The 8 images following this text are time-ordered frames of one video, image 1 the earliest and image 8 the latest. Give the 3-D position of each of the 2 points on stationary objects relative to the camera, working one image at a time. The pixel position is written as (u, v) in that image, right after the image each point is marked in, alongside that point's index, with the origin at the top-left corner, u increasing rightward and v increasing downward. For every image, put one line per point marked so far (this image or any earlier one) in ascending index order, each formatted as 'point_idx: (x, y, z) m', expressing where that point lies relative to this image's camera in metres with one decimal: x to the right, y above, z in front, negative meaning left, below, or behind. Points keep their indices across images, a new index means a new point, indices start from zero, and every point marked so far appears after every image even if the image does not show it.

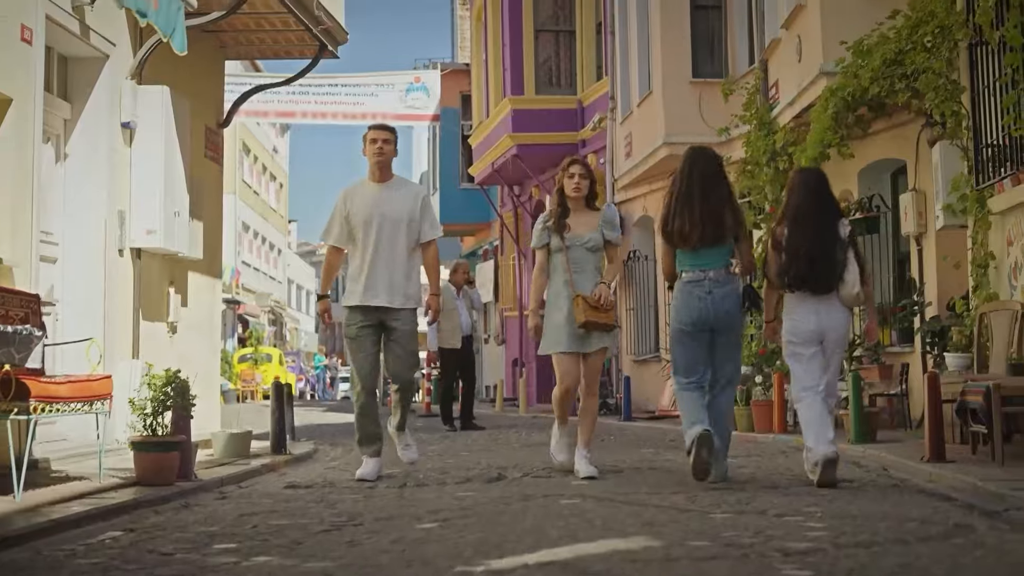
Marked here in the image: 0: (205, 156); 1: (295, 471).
0: (-2.7, +1.2, +13.6) m
1: (-1.6, -1.3, +10.9) m
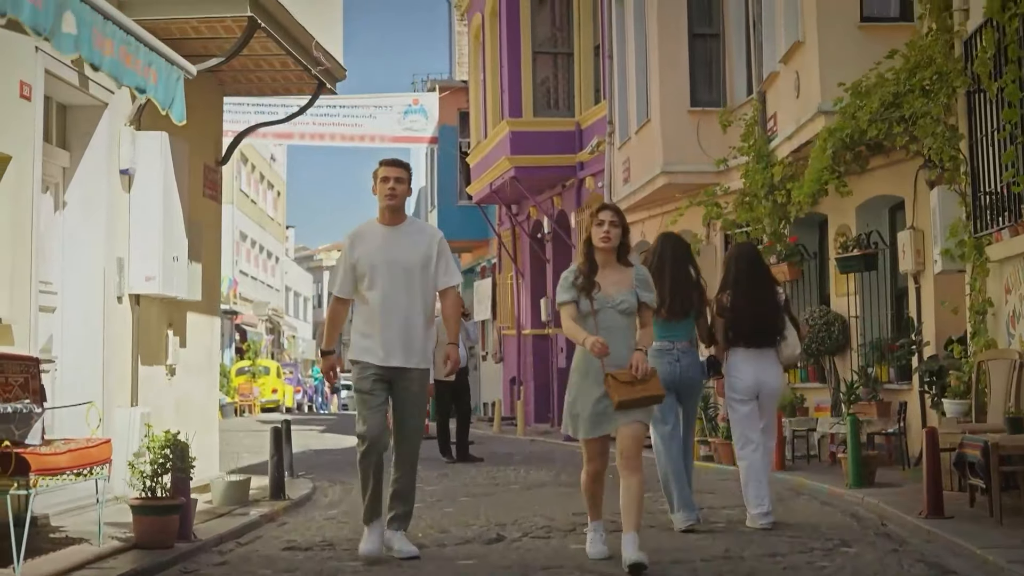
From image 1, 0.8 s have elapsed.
0: (-2.8, +0.8, +13.6) m
1: (-1.6, -1.7, +10.9) m
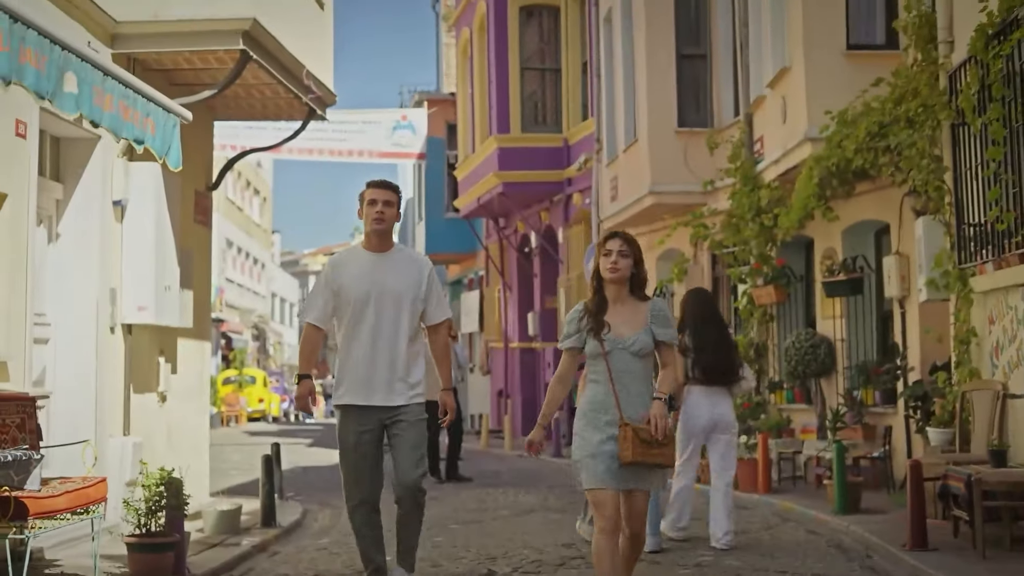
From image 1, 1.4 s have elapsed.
0: (-2.9, +0.6, +13.6) m
1: (-1.7, -1.9, +11.0) m
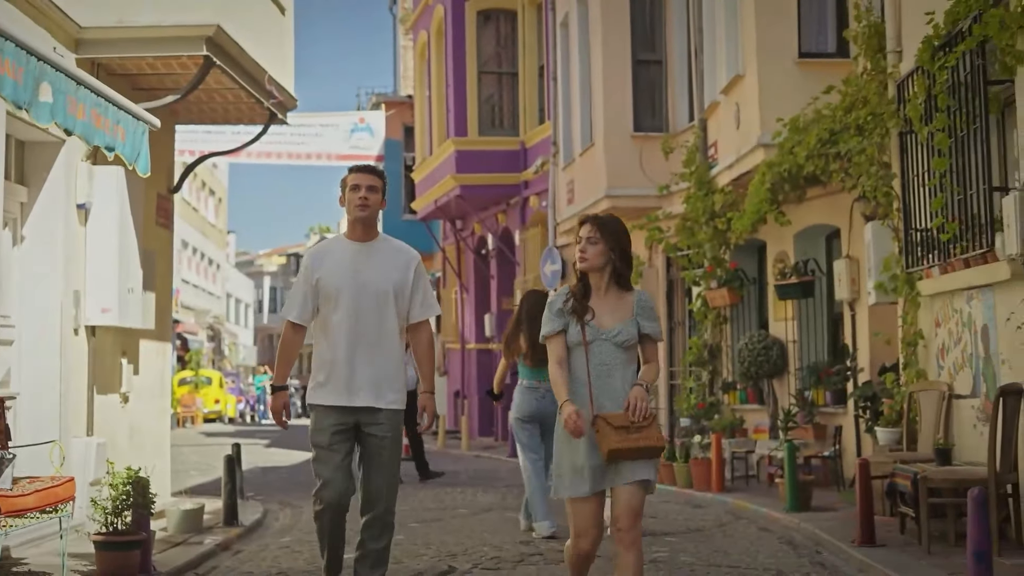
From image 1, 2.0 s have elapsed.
0: (-3.2, +0.6, +13.8) m
1: (-2.0, -1.9, +11.1) m
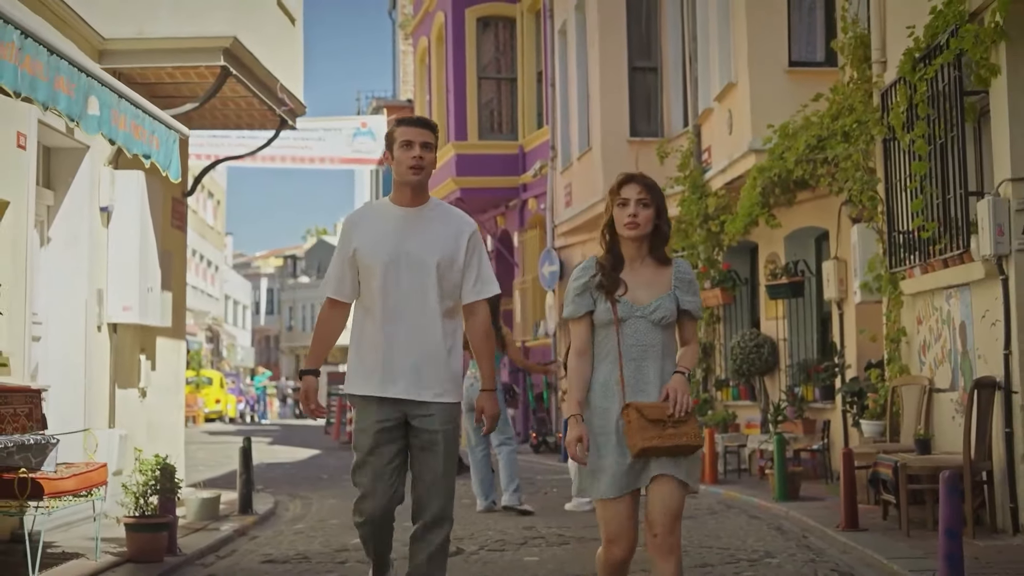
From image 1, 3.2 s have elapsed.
0: (-3.2, +0.6, +14.4) m
1: (-1.9, -1.9, +11.7) m
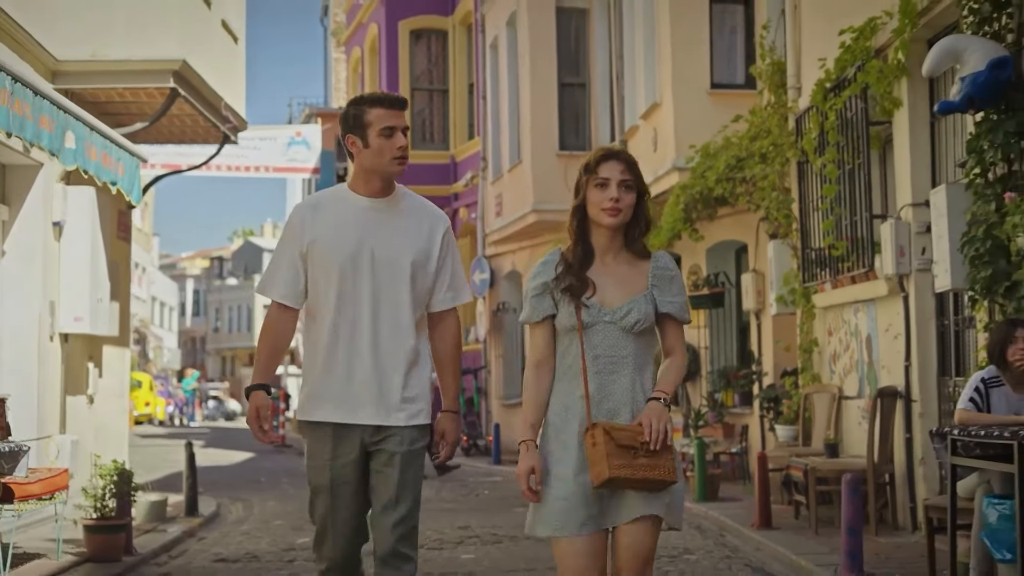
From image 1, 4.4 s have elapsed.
0: (-3.9, +0.5, +14.9) m
1: (-2.5, -2.0, +12.3) m
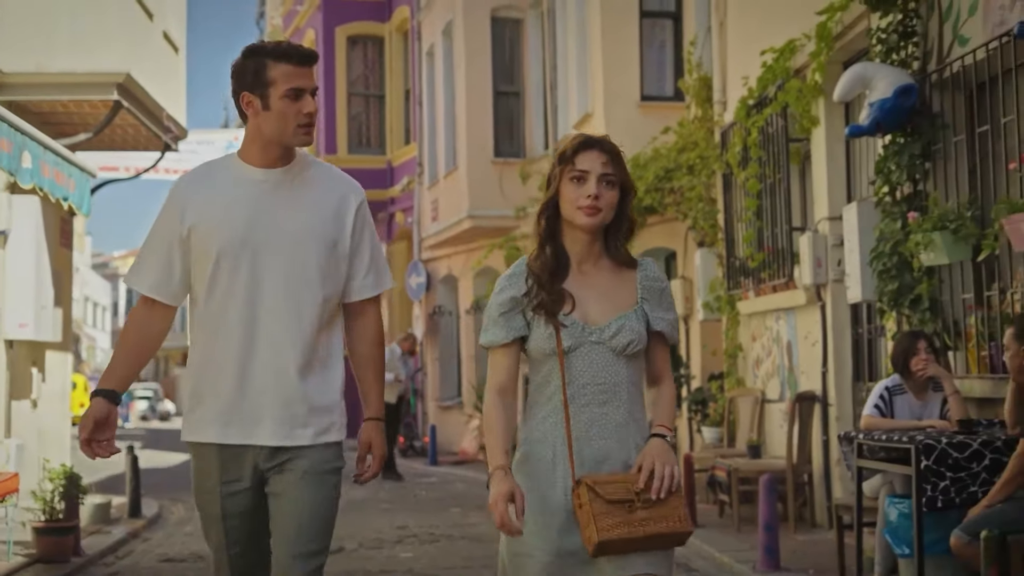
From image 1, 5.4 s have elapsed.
0: (-4.5, +0.4, +15.2) m
1: (-3.0, -2.1, +12.6) m
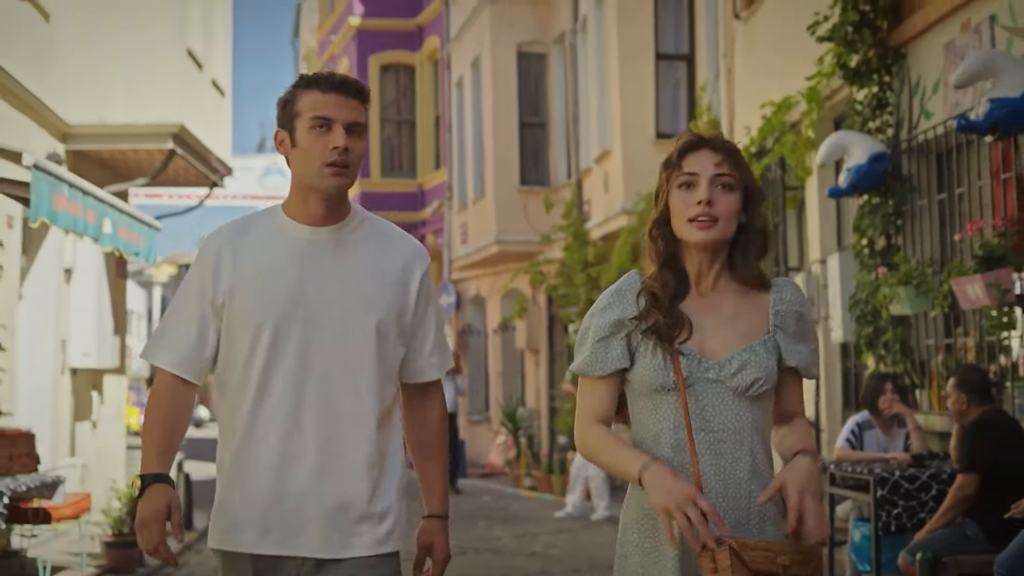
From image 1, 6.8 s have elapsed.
0: (-4.3, +0.1, +16.4) m
1: (-2.8, -2.4, +13.8) m
